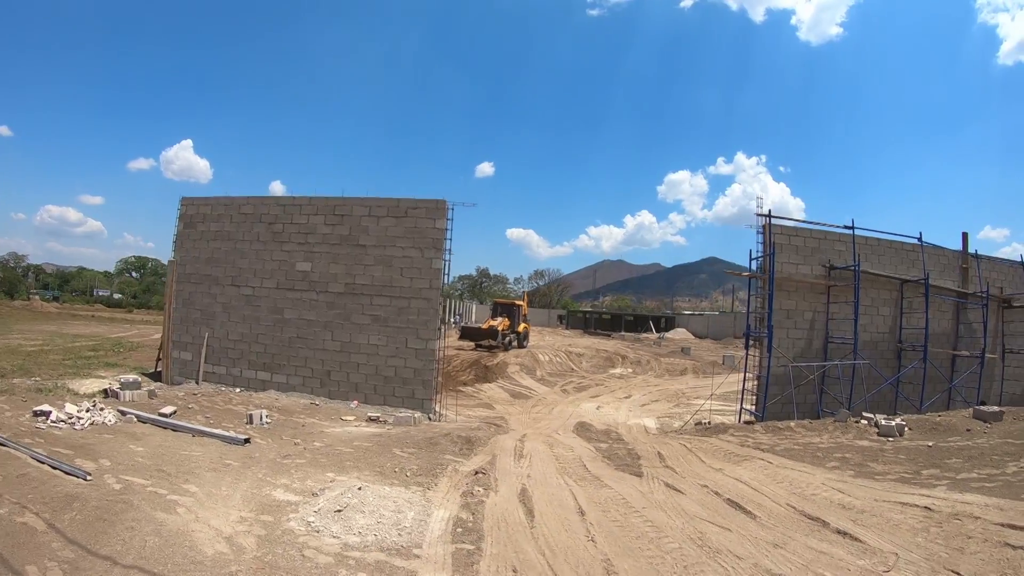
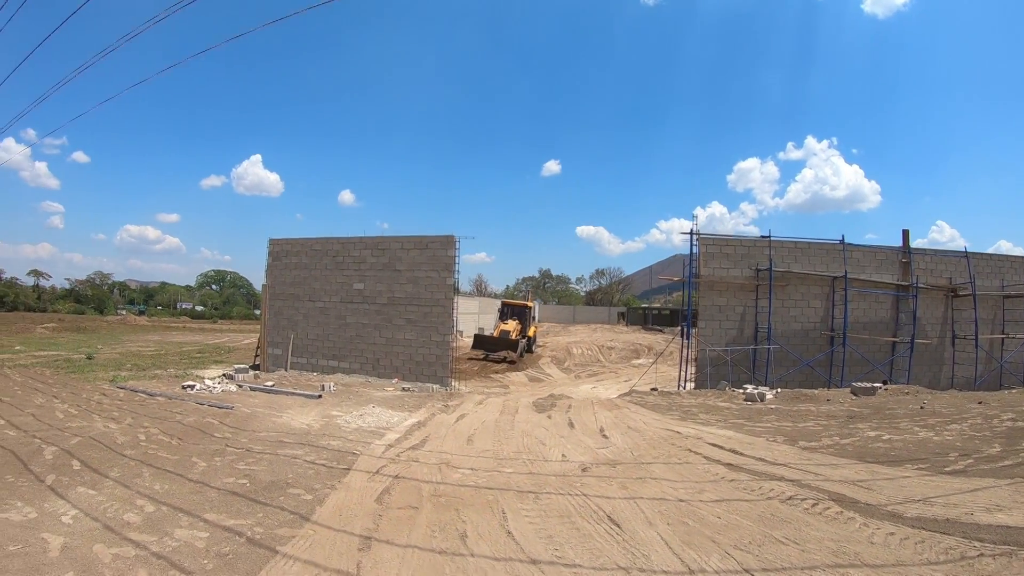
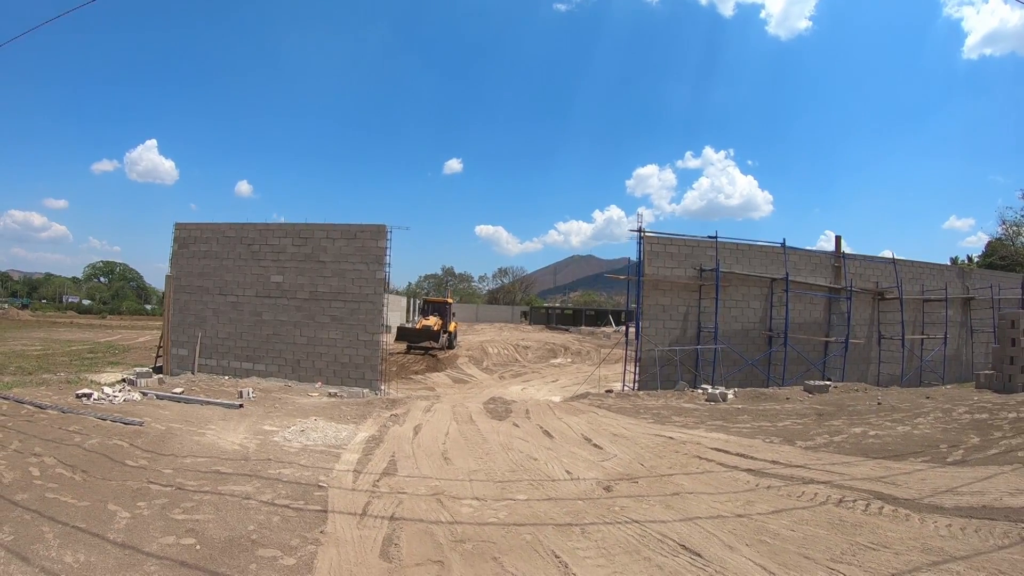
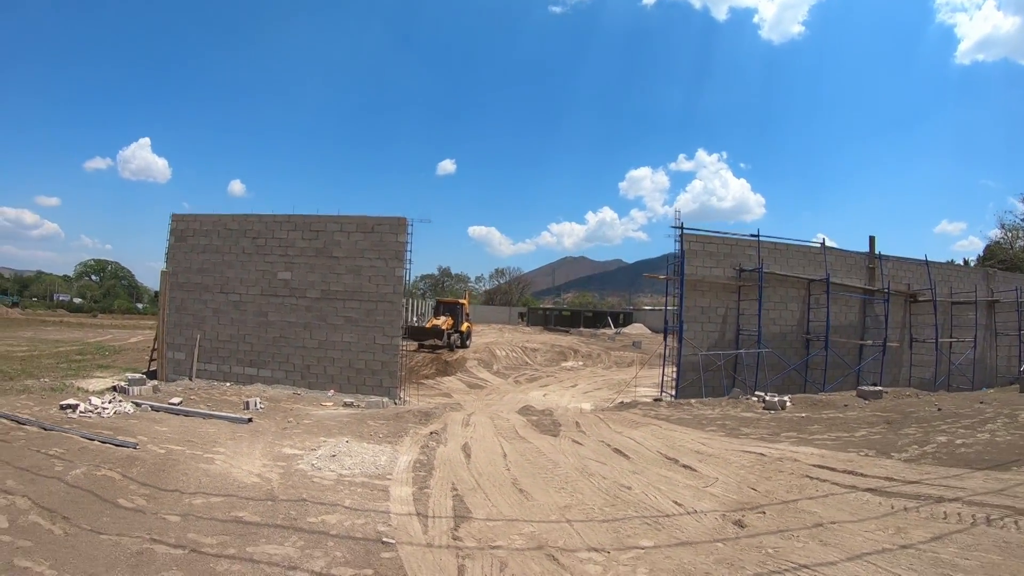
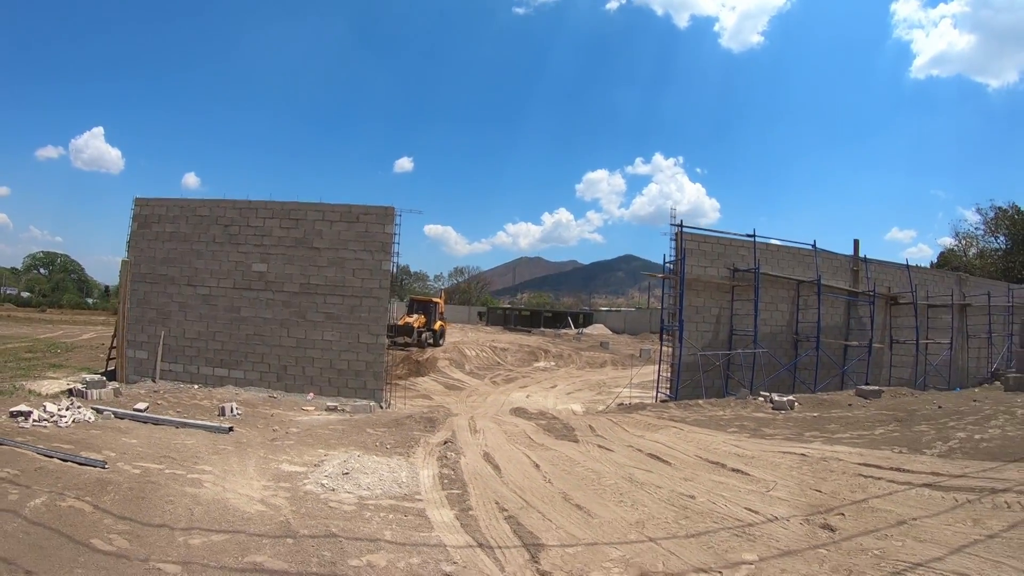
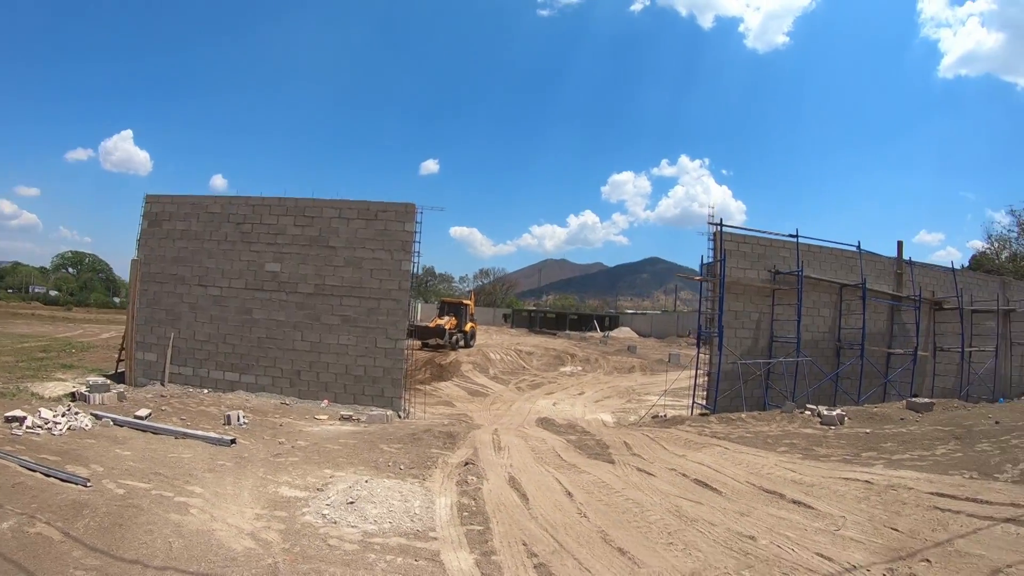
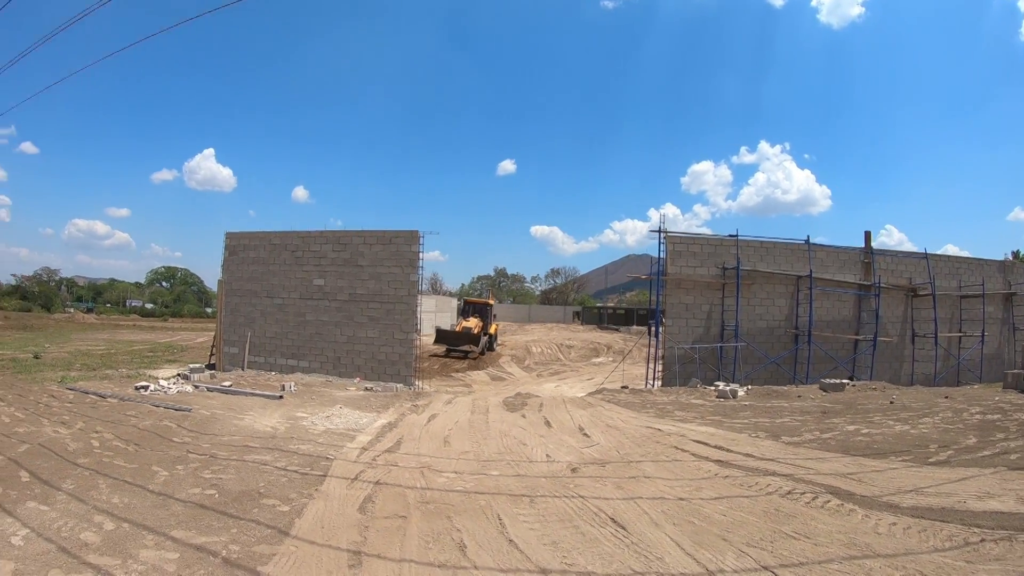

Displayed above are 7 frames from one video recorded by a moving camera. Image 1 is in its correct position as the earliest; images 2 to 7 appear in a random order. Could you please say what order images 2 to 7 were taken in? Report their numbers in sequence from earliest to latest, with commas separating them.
6, 5, 4, 3, 7, 2
